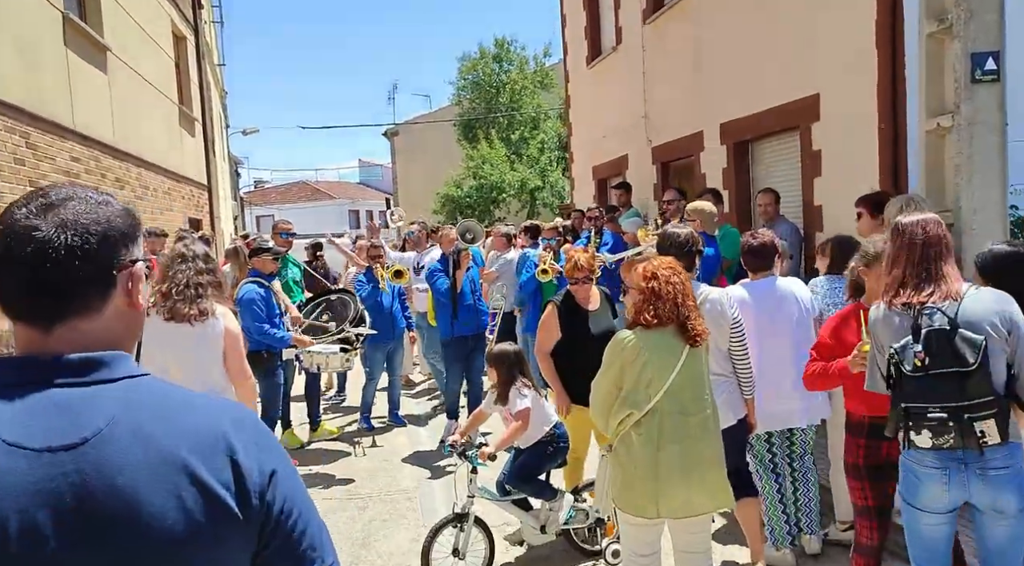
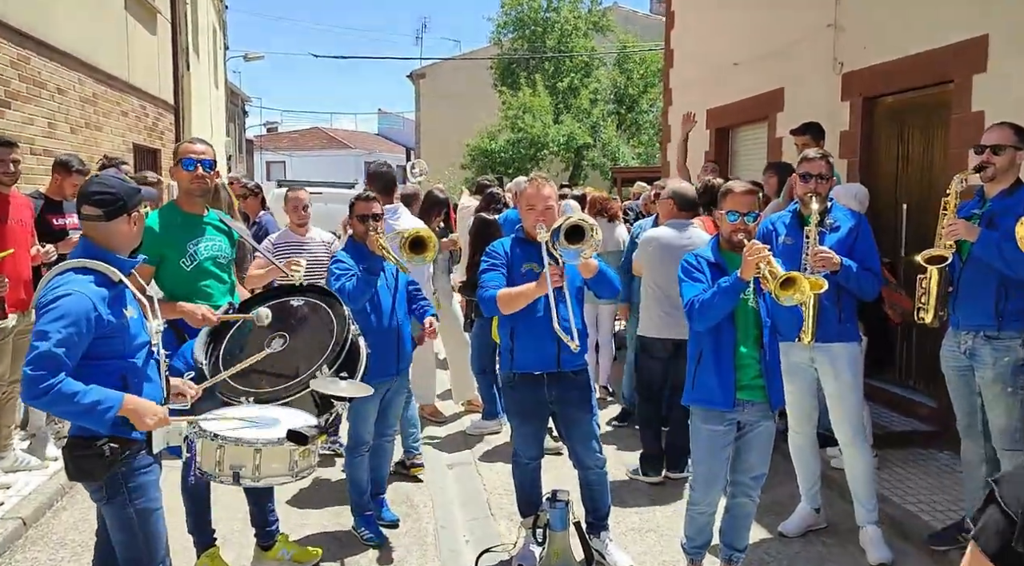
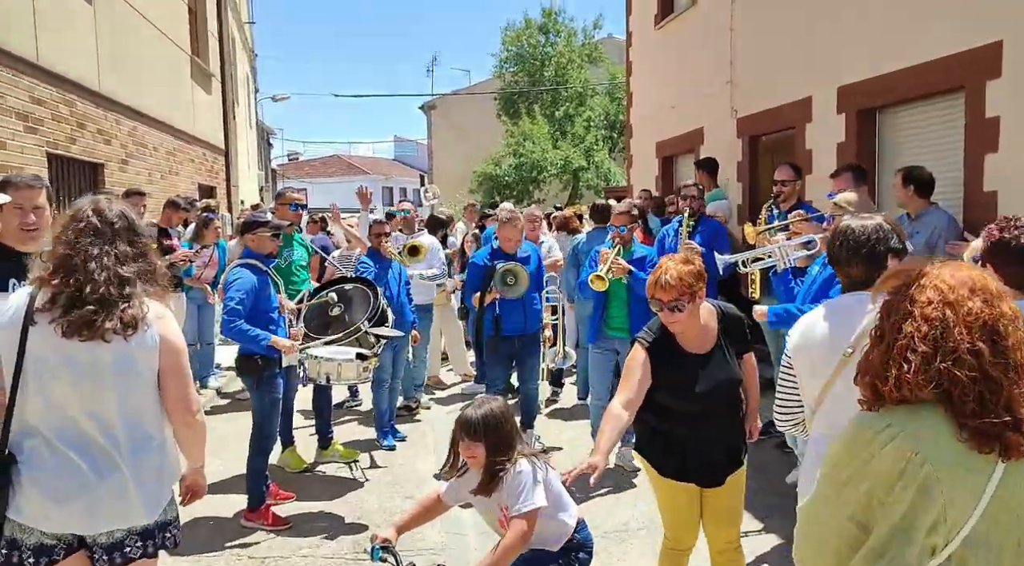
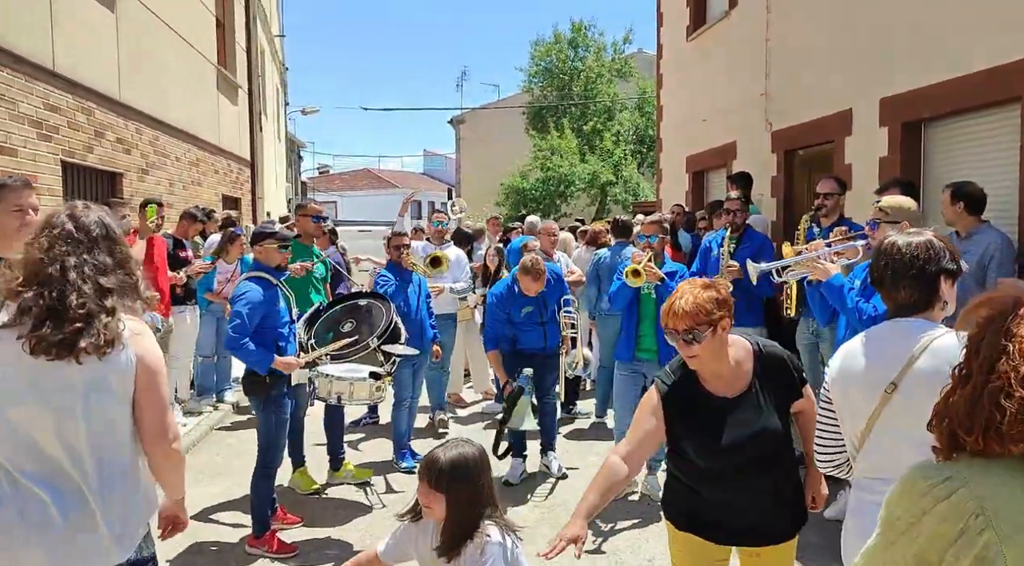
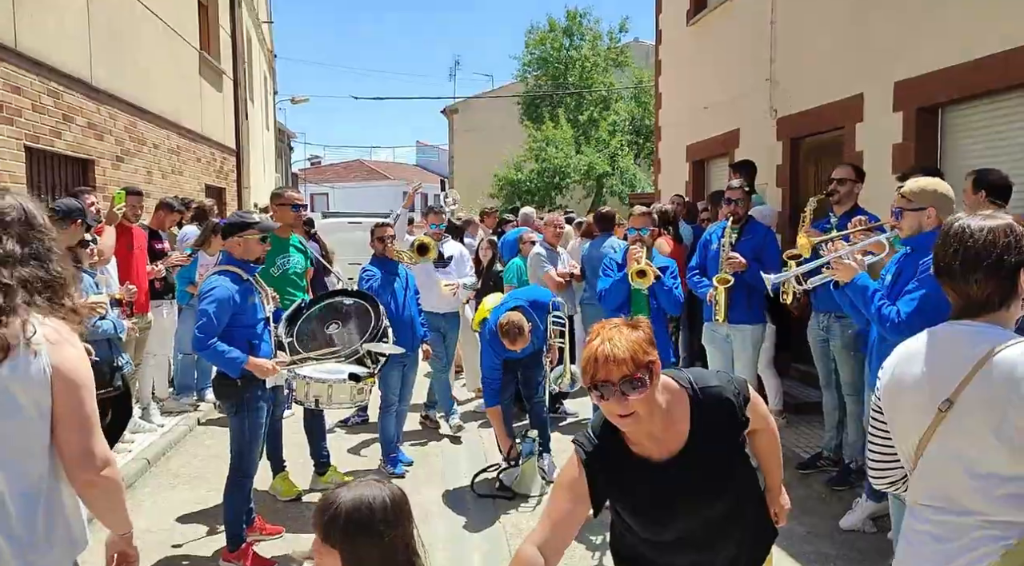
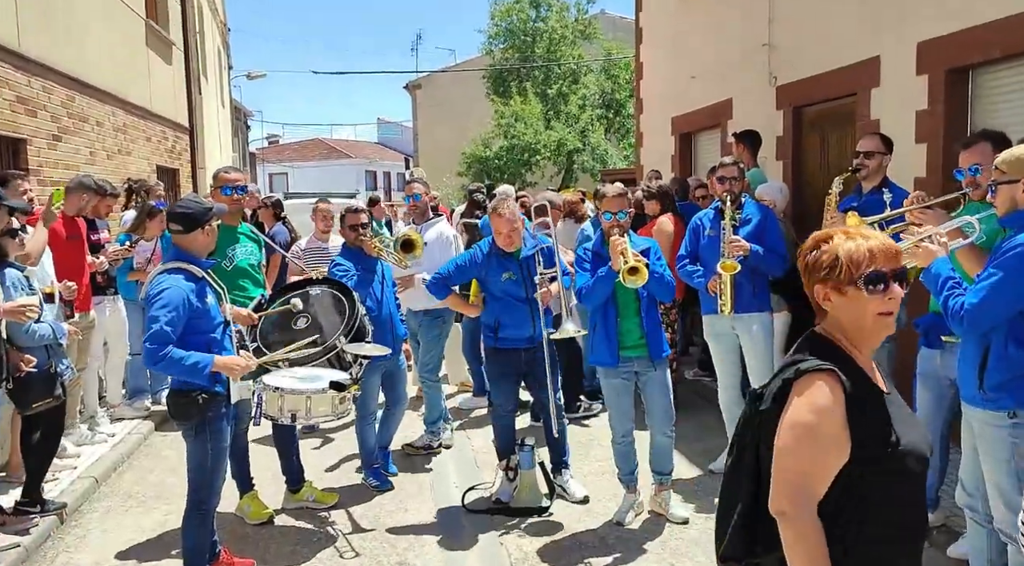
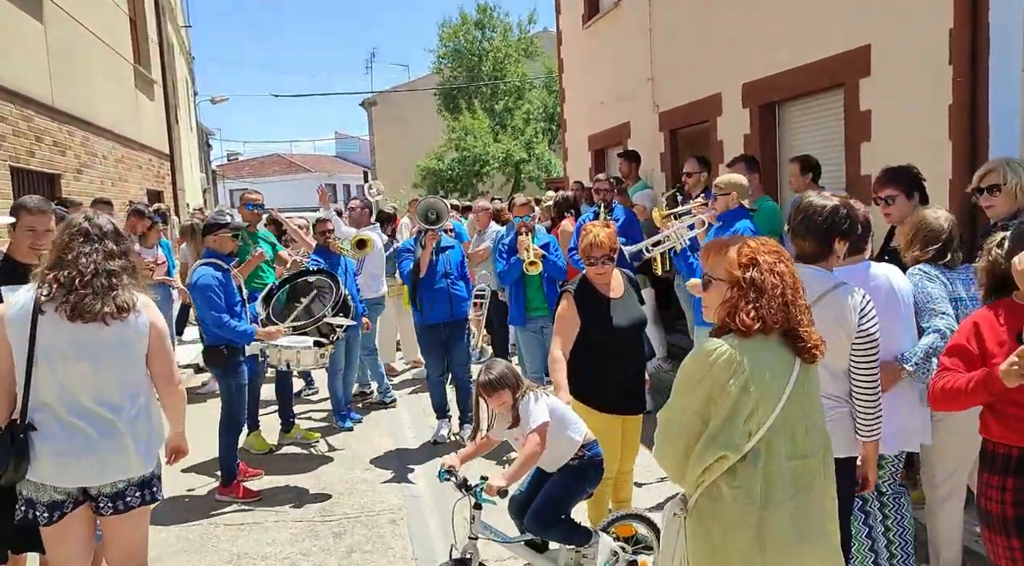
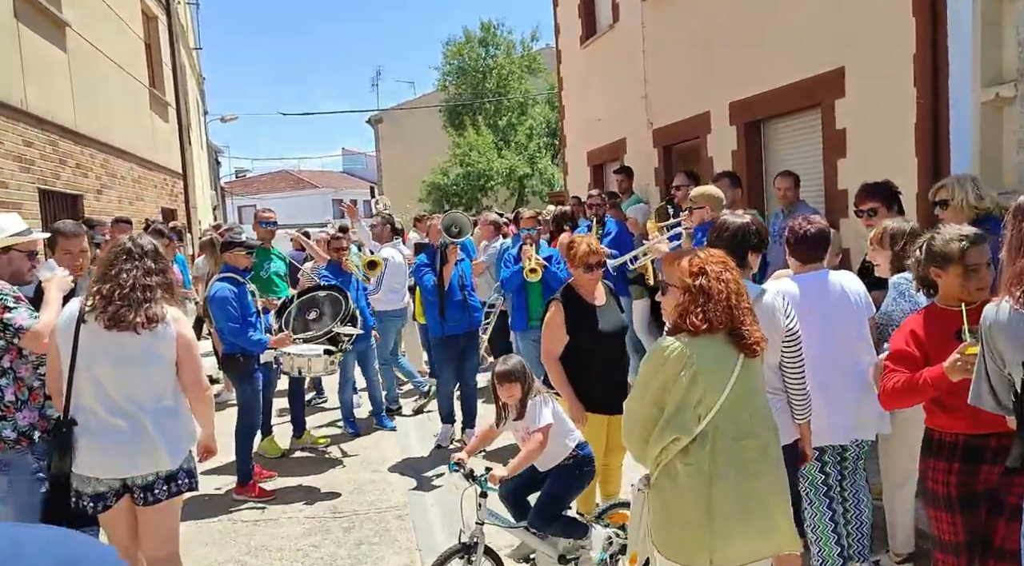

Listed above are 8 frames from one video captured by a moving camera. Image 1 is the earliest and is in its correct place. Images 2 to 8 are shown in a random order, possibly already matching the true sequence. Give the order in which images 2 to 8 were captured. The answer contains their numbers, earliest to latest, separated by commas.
8, 7, 3, 4, 5, 6, 2
